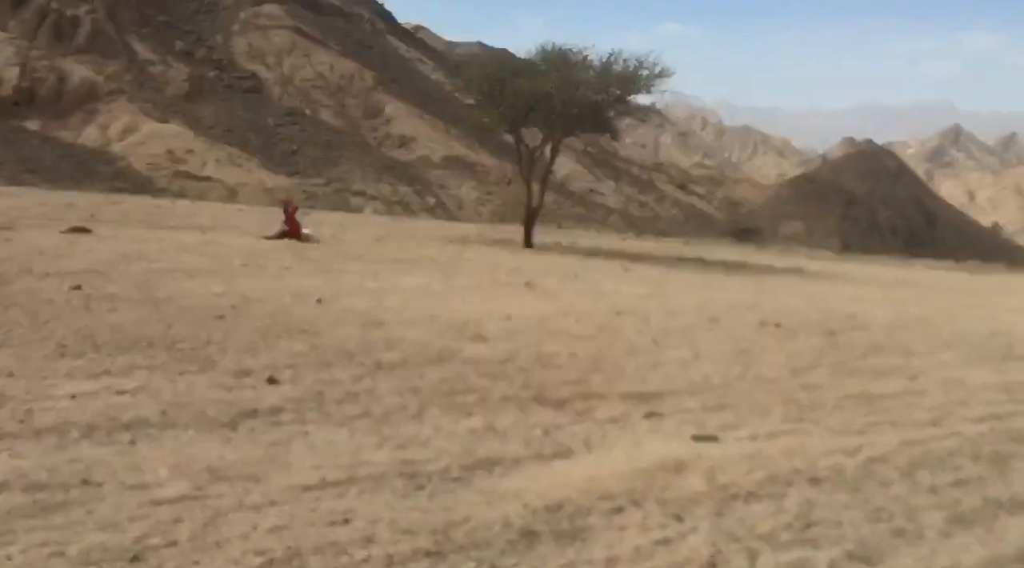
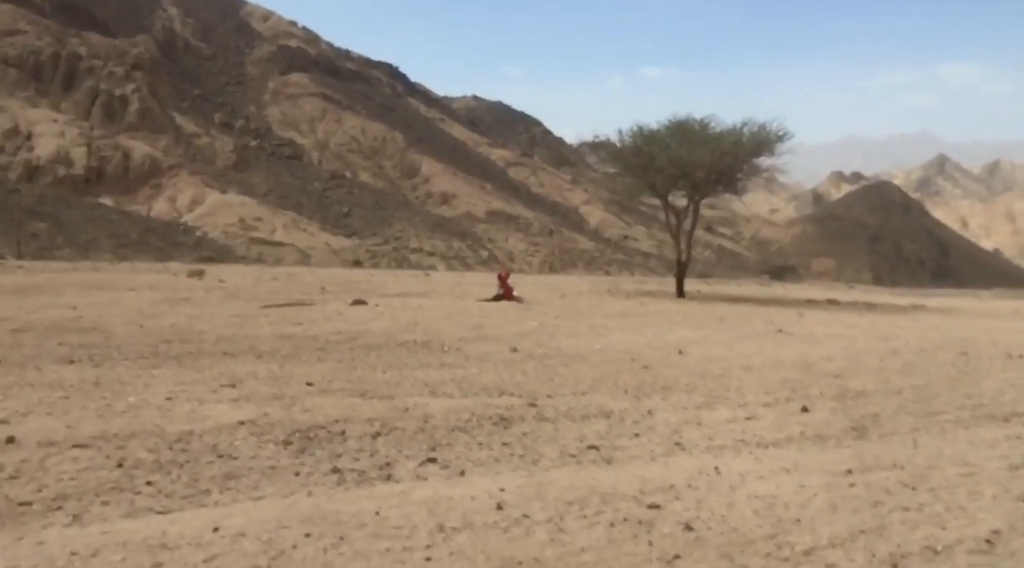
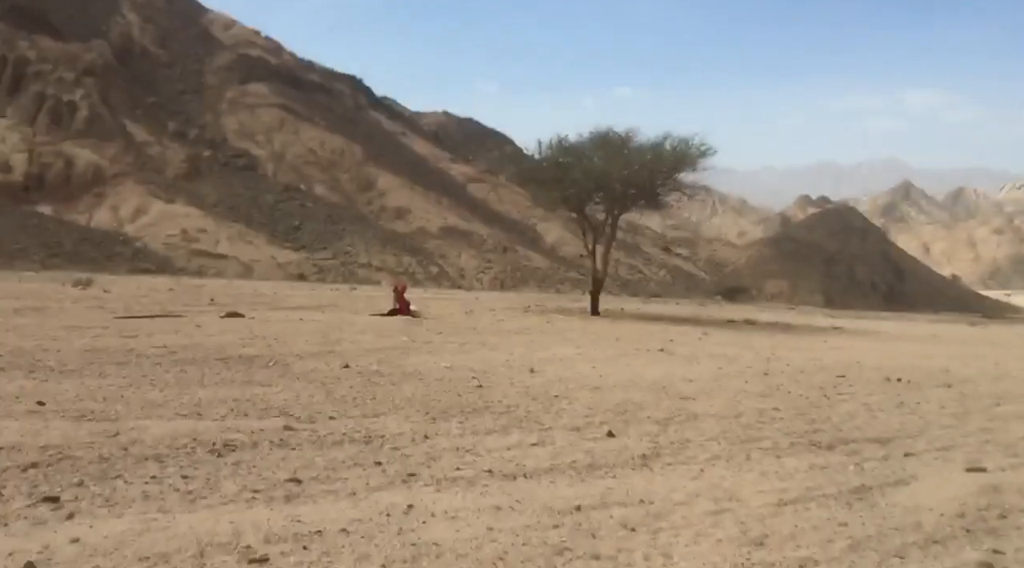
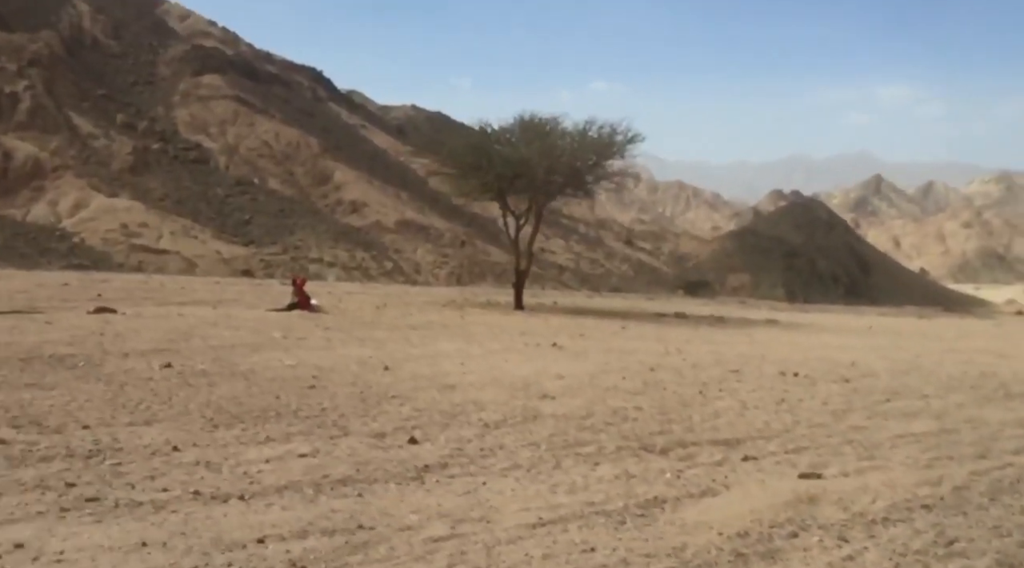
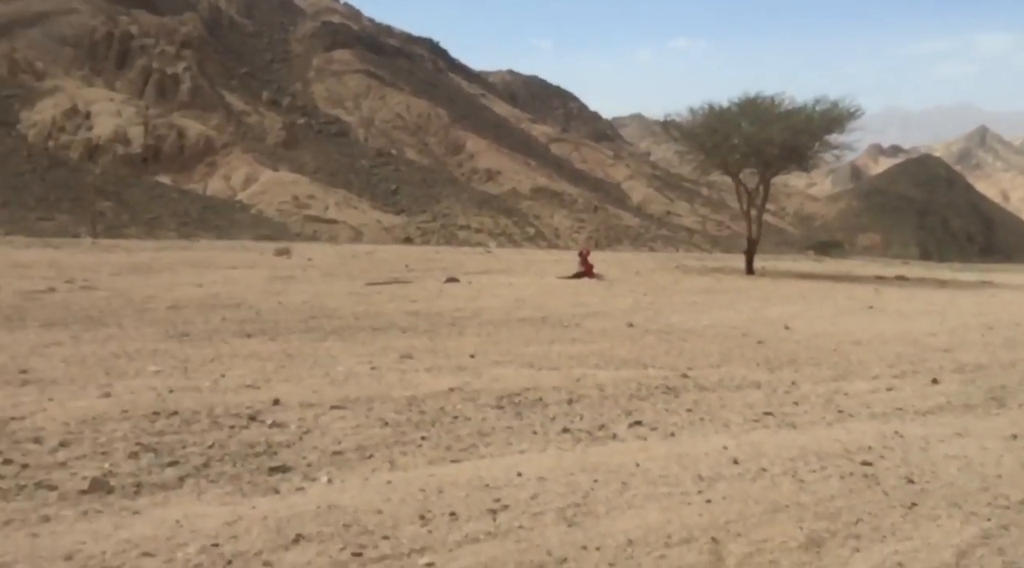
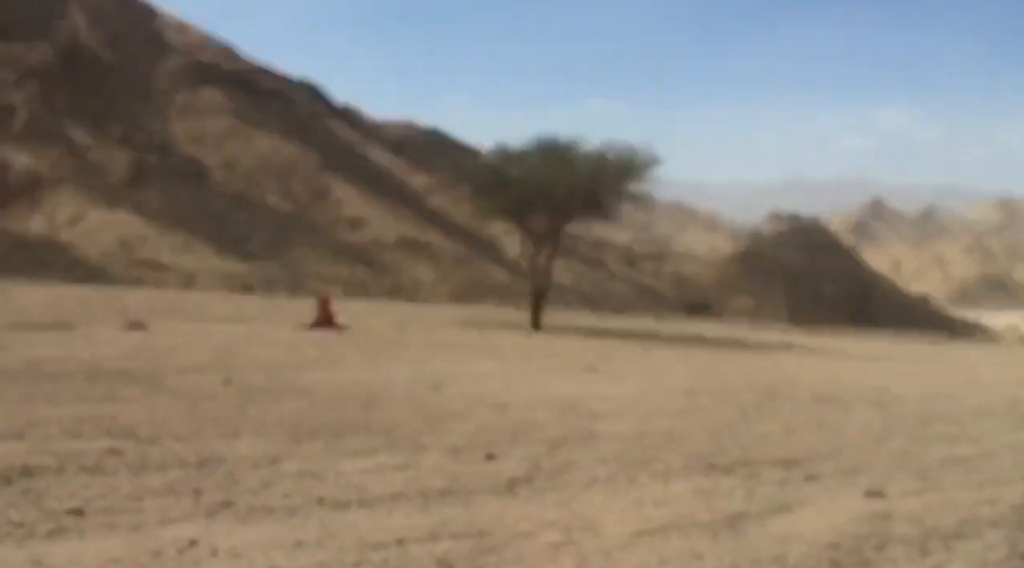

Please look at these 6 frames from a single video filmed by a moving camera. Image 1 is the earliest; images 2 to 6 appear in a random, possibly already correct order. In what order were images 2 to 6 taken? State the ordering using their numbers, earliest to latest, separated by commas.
4, 6, 3, 2, 5
